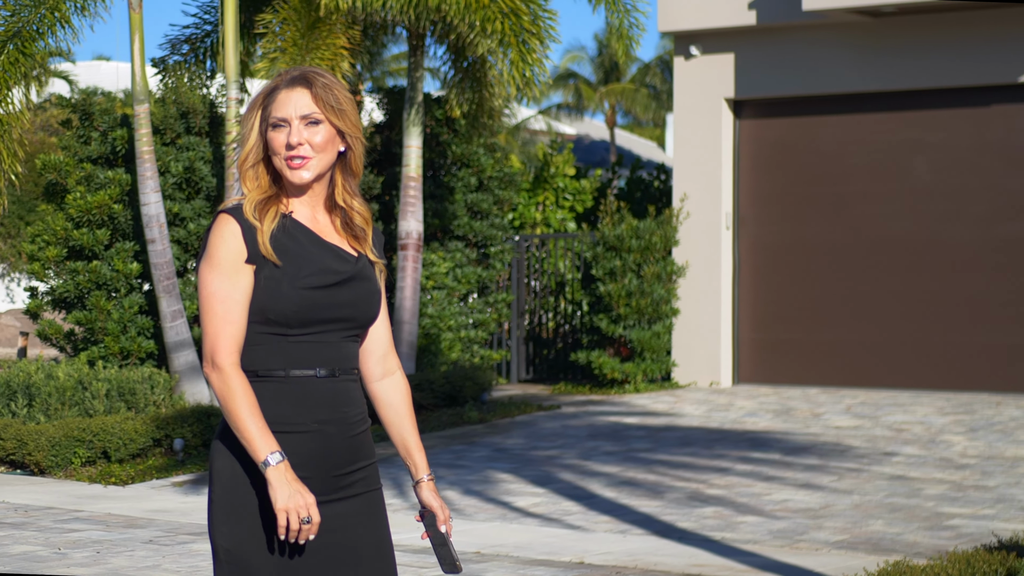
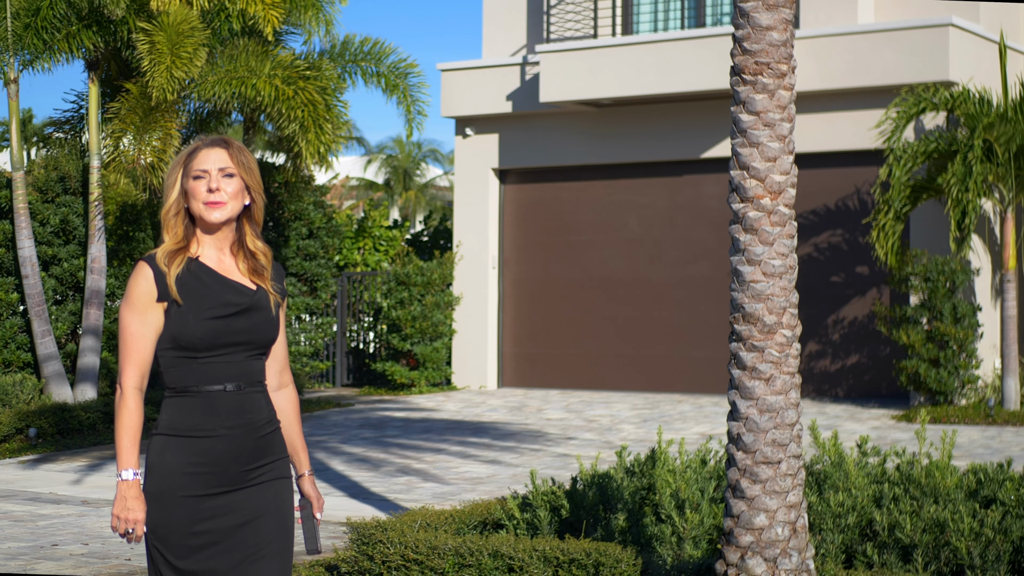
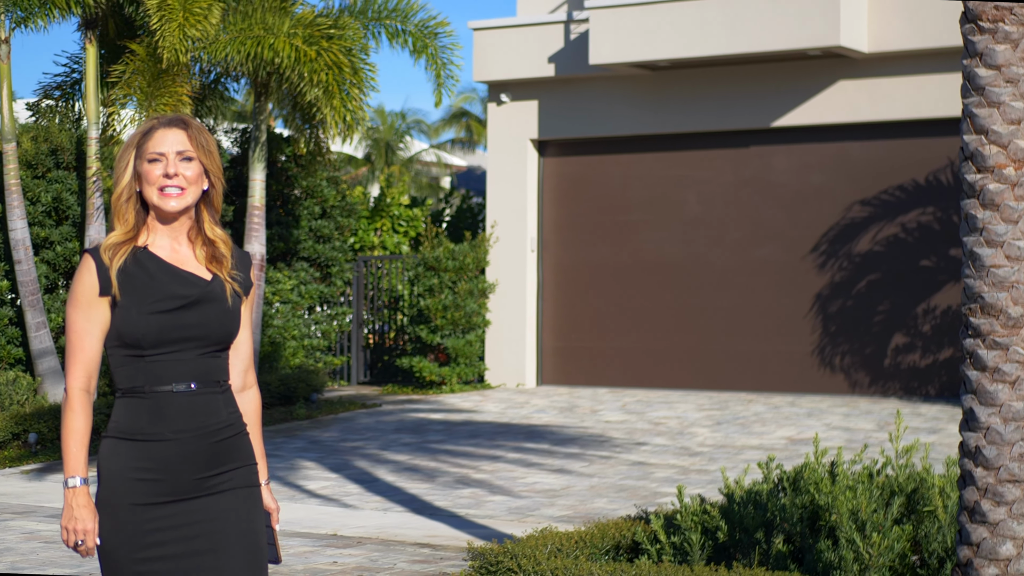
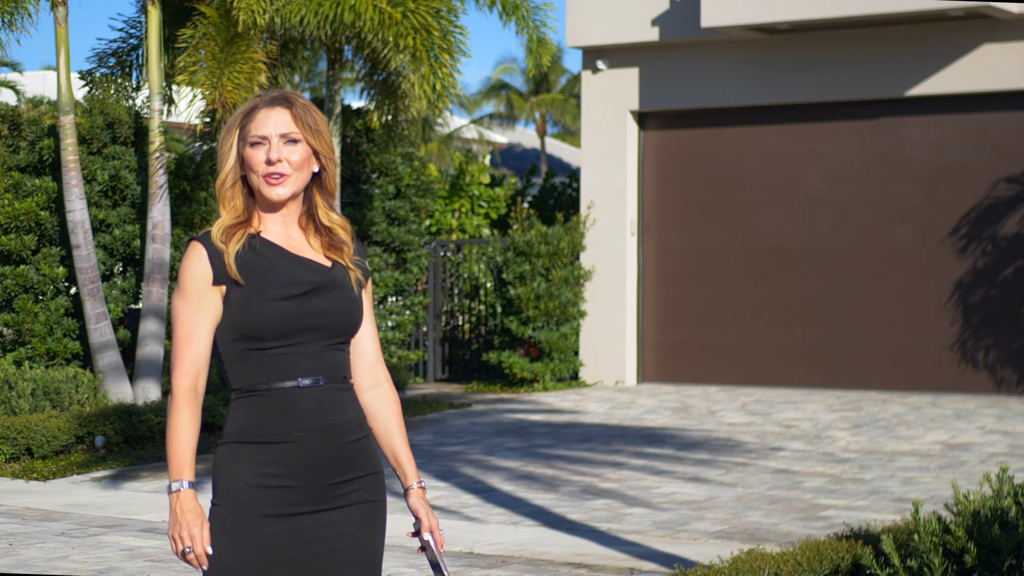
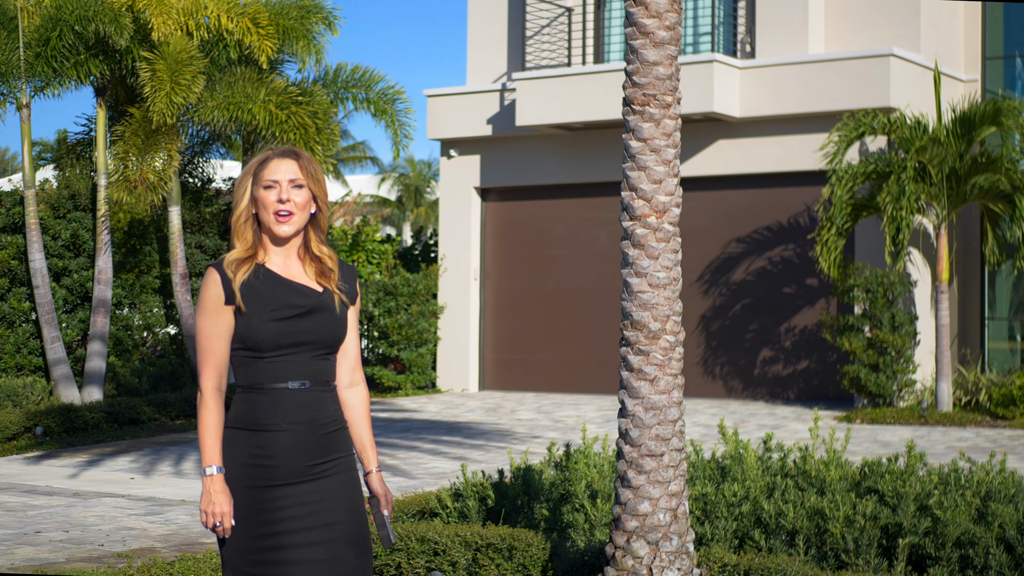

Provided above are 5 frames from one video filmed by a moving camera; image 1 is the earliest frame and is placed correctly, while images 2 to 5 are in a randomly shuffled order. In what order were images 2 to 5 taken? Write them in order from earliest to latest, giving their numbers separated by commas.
4, 3, 2, 5
